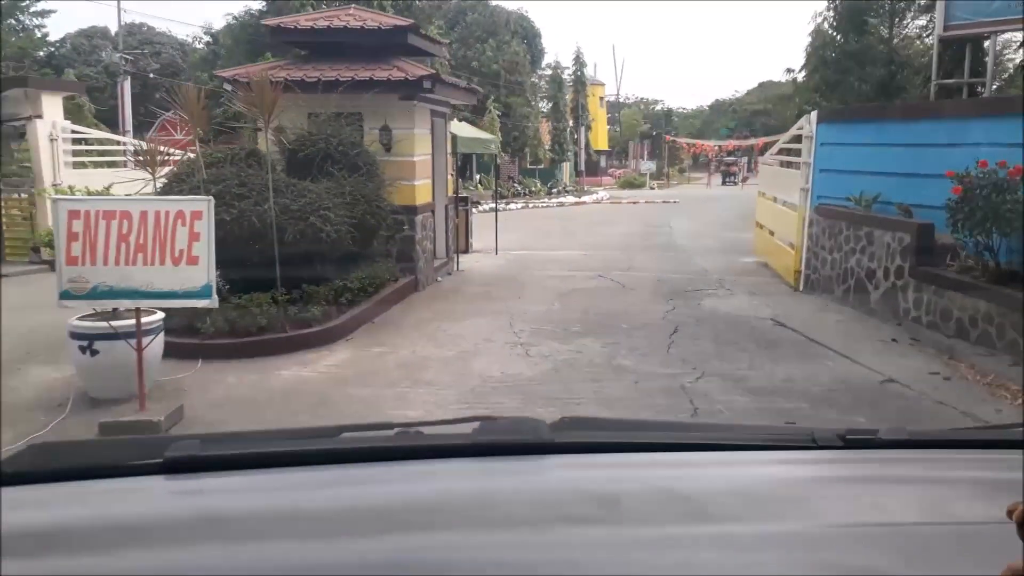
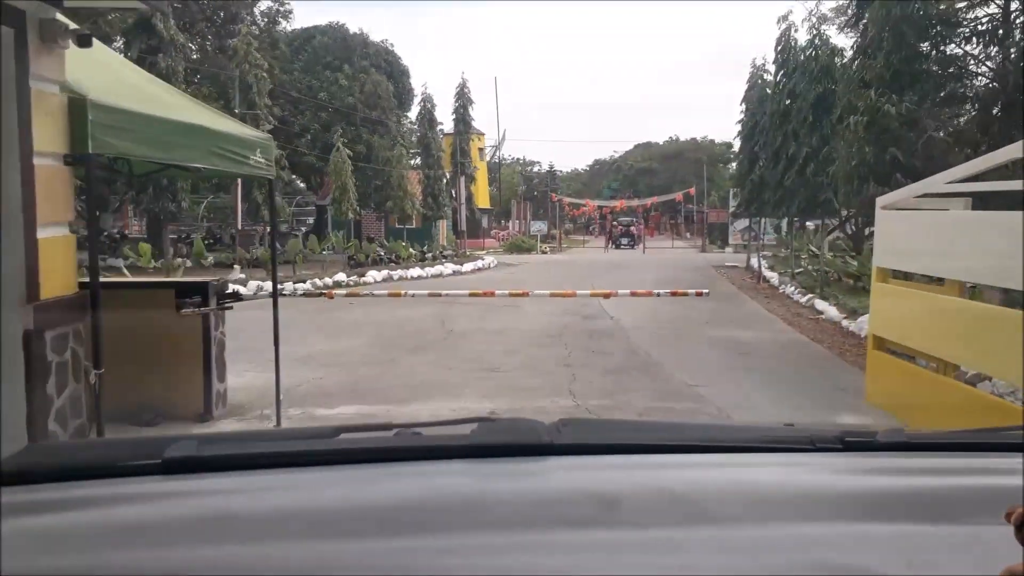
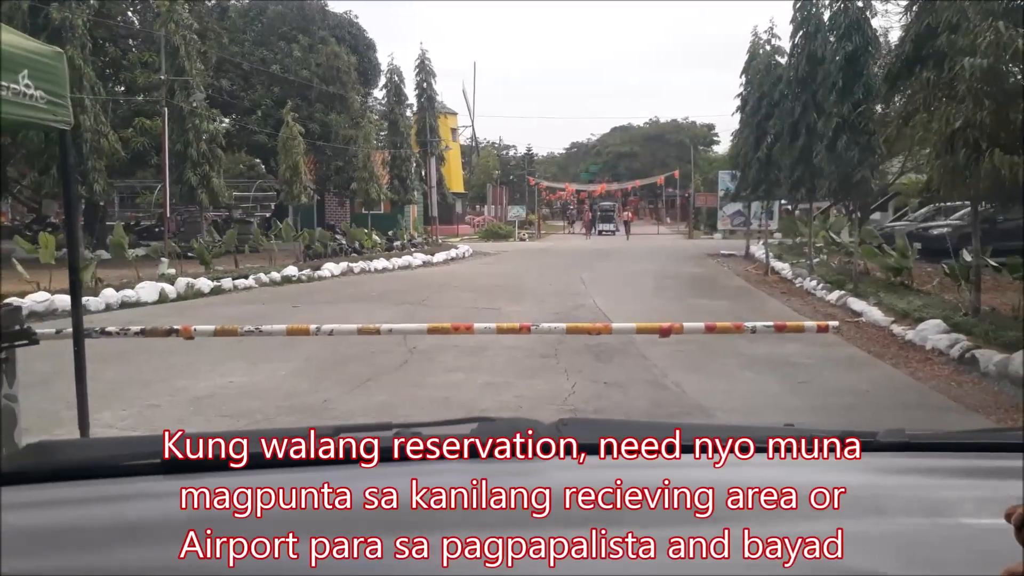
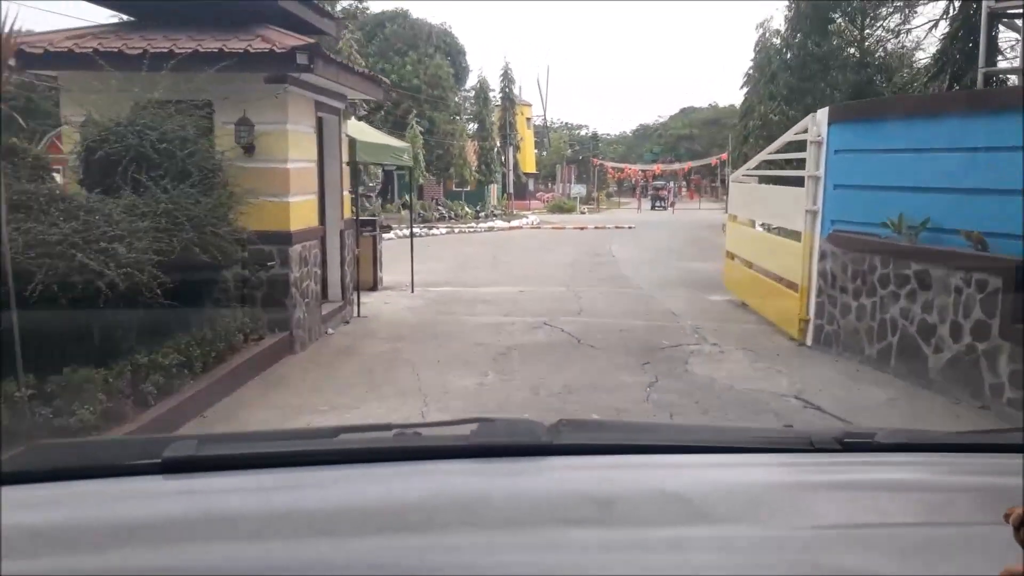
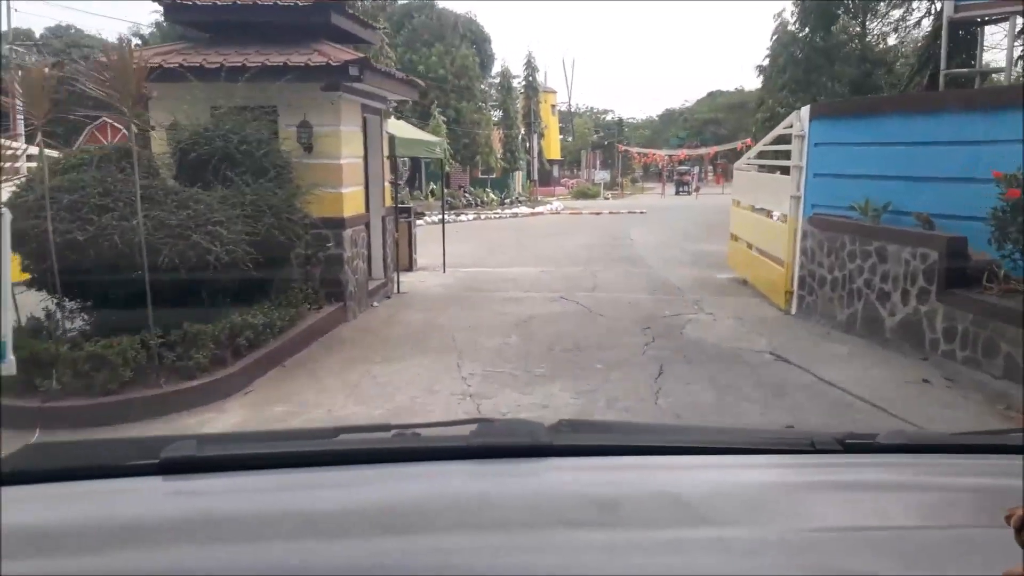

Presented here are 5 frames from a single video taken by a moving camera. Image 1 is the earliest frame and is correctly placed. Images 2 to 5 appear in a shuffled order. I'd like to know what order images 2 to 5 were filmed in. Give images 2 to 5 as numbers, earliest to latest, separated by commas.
5, 4, 2, 3
